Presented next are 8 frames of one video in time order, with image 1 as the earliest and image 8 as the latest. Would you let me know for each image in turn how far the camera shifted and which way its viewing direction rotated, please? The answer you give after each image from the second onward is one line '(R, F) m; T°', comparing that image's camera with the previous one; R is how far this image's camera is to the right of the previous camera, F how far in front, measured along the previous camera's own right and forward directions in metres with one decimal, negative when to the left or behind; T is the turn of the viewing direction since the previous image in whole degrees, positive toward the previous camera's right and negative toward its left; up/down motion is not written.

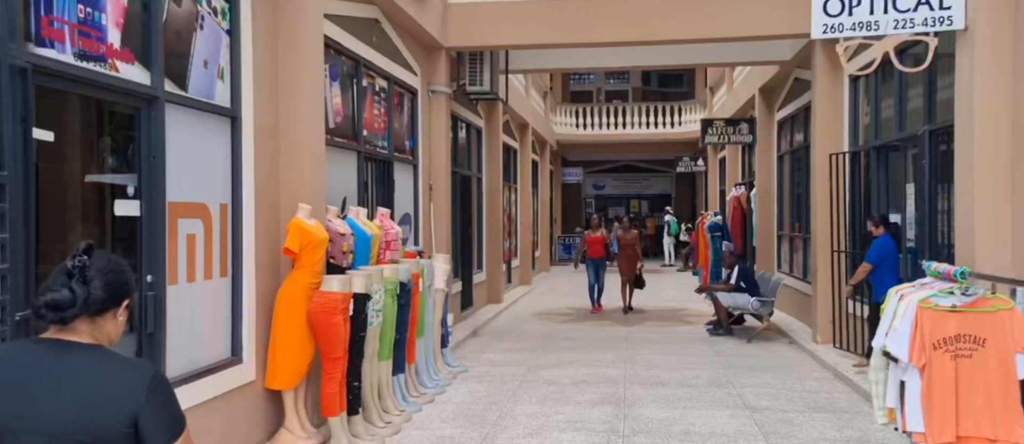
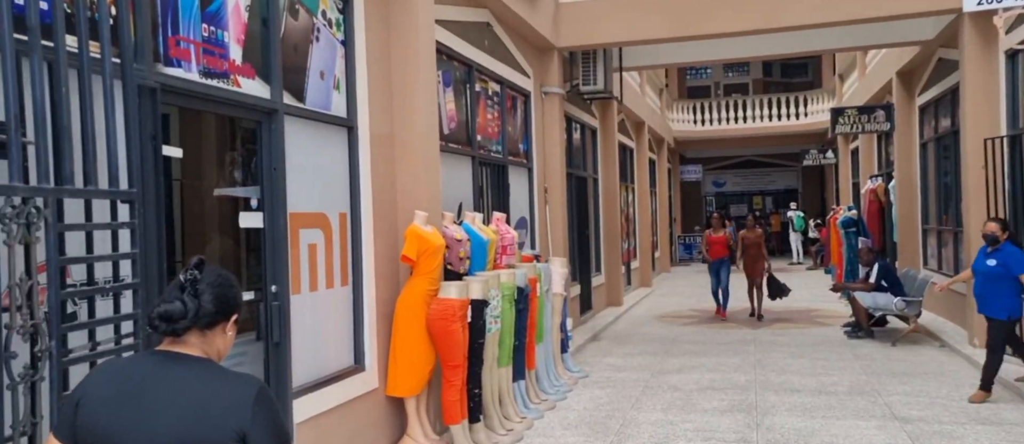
(0.0, +0.1) m; -8°
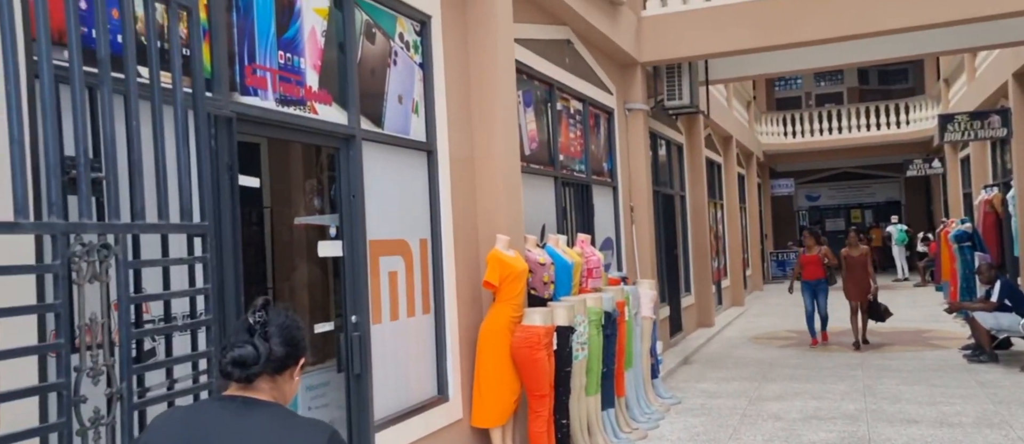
(0.0, +0.2) m; -6°
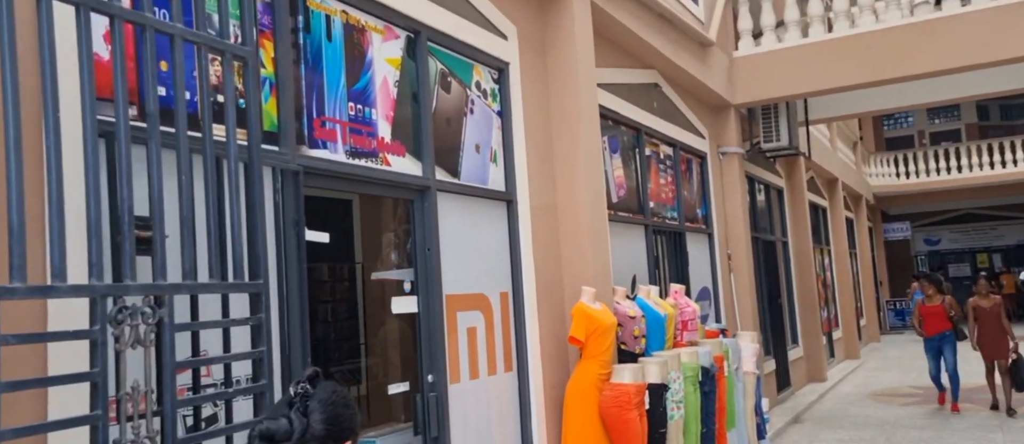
(+0.1, +0.2) m; -7°
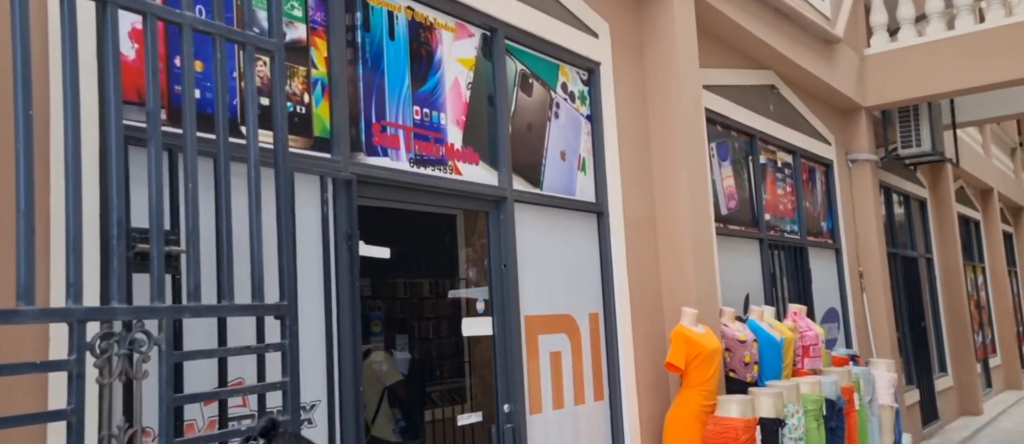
(+0.2, +0.4) m; -9°
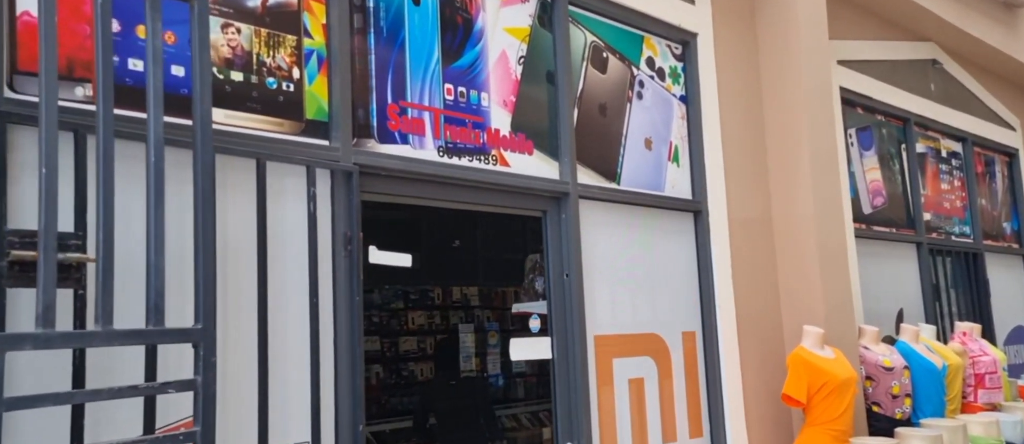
(+0.4, +0.7) m; -11°
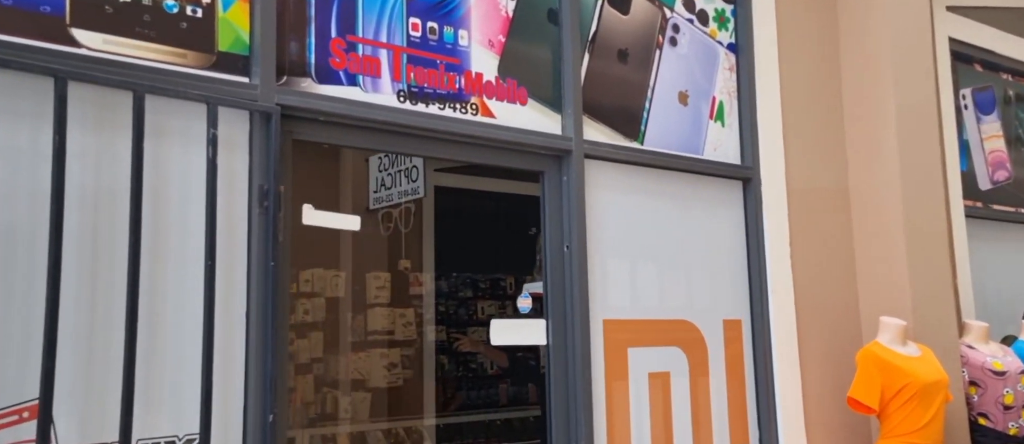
(+0.5, +0.5) m; -9°
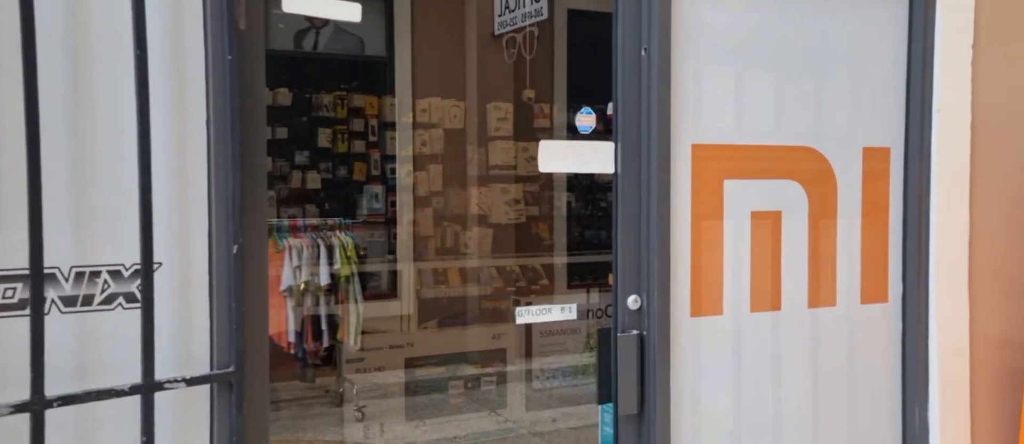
(+0.3, +0.6) m; -12°
